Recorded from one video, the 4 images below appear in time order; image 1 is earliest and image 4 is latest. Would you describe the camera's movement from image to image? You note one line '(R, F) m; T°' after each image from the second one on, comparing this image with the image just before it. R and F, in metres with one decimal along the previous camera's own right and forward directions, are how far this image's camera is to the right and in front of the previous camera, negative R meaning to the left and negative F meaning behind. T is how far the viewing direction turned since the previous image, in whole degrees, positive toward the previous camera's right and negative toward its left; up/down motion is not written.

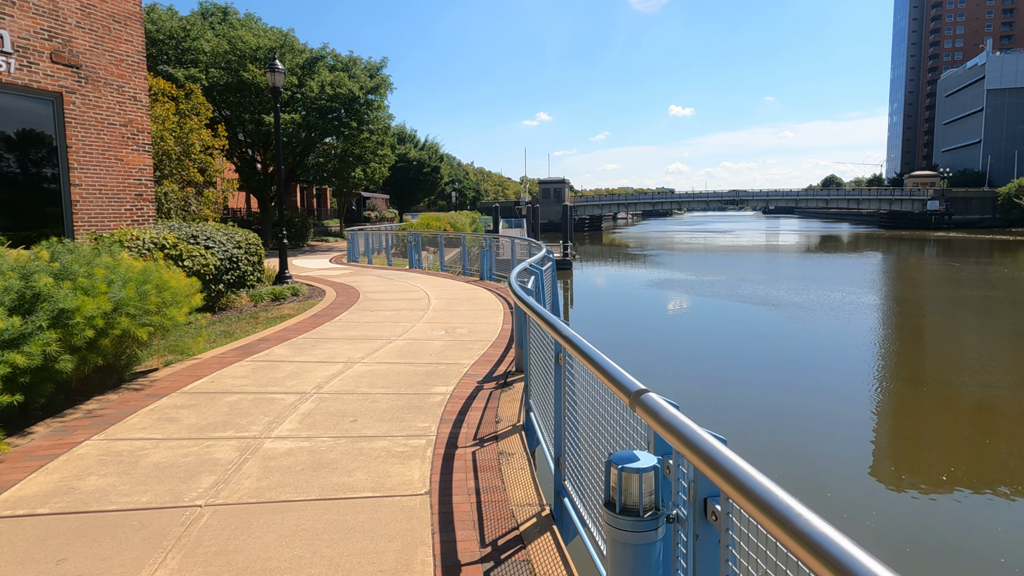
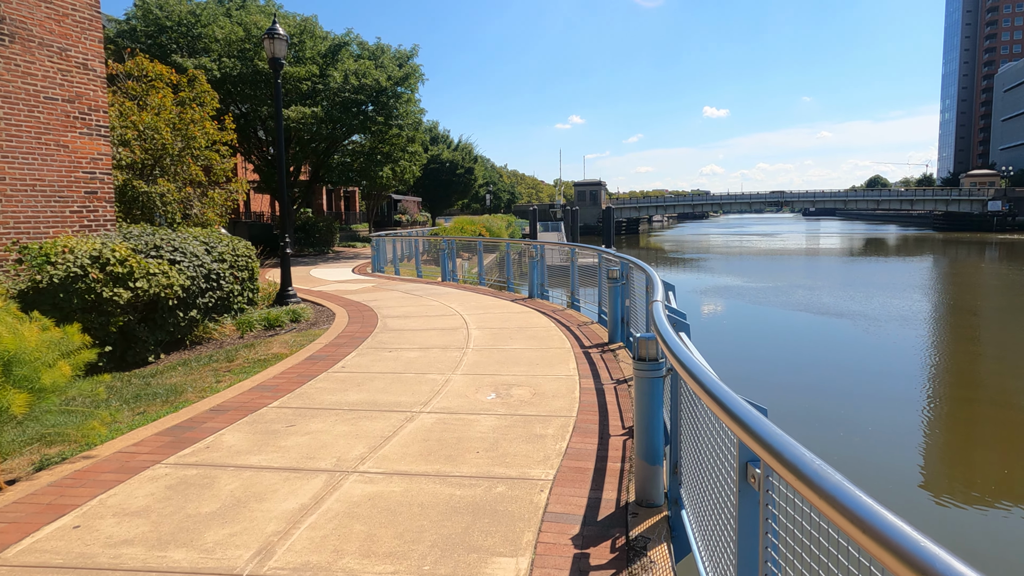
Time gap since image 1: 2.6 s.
(-0.4, +2.8) m; -3°
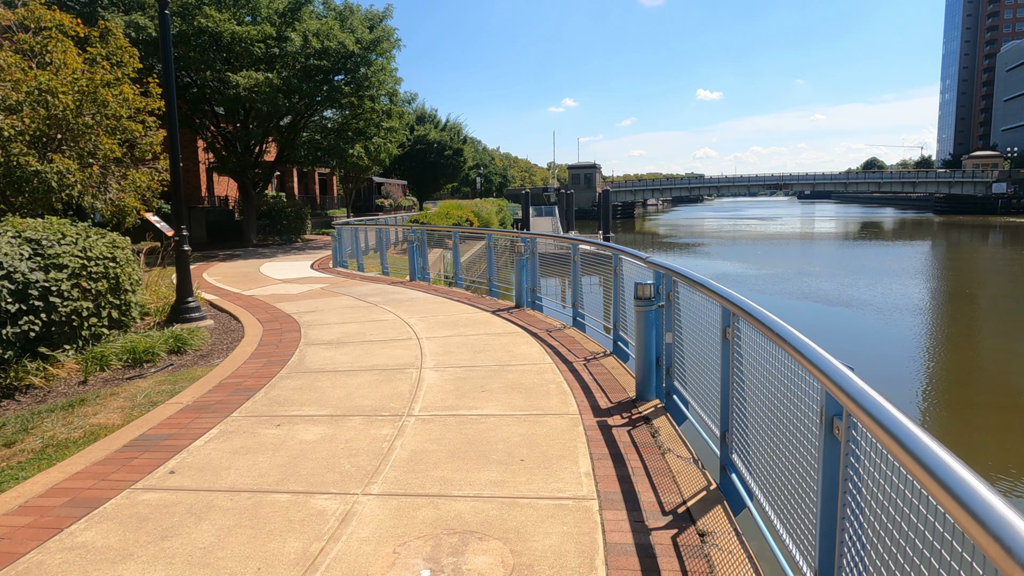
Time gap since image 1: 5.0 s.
(+0.2, +2.8) m; +1°
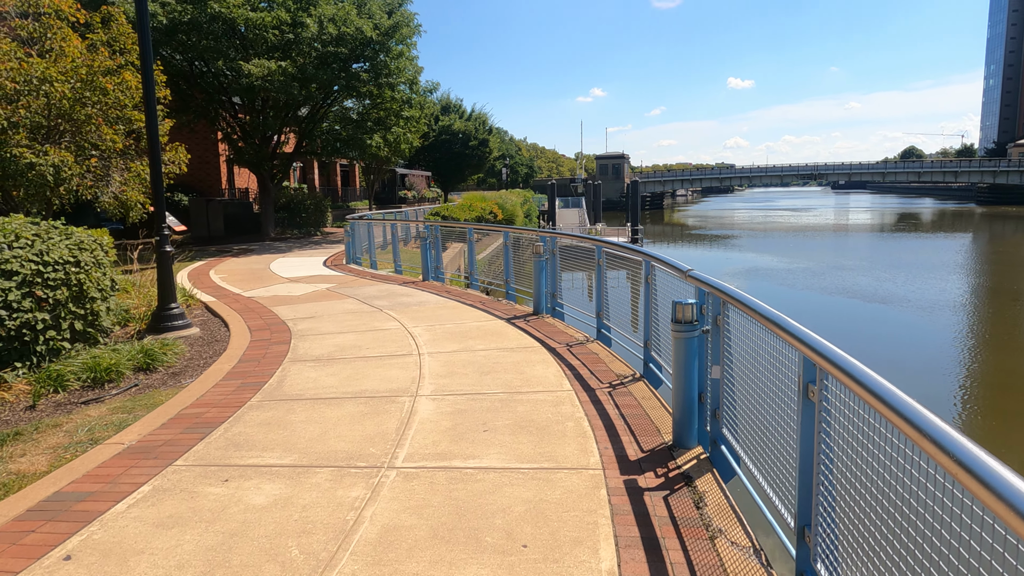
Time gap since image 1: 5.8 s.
(+0.1, +0.9) m; -2°
